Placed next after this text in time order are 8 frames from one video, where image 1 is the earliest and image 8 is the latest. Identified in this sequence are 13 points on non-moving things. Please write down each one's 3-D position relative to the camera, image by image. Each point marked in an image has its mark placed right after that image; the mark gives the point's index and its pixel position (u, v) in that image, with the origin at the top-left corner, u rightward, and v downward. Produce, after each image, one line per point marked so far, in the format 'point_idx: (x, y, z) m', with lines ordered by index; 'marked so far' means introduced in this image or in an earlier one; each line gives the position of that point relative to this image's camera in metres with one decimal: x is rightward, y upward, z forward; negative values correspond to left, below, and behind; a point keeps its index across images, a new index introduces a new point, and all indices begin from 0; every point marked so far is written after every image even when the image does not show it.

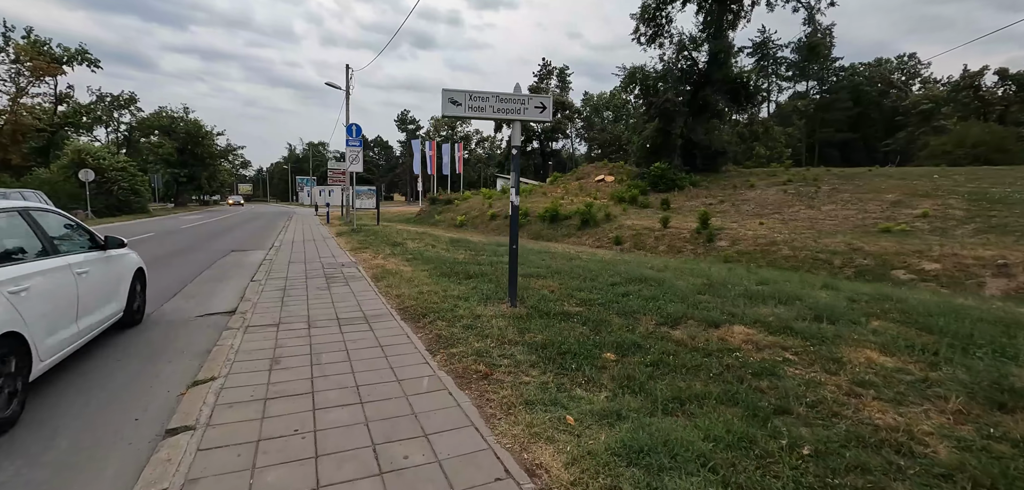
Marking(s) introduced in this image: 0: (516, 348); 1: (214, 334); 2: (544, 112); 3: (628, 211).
0: (0.0, -0.9, +4.3) m
1: (-3.3, -1.0, +5.1) m
2: (+0.4, +1.7, +5.8) m
3: (+4.9, +1.4, +19.4) m
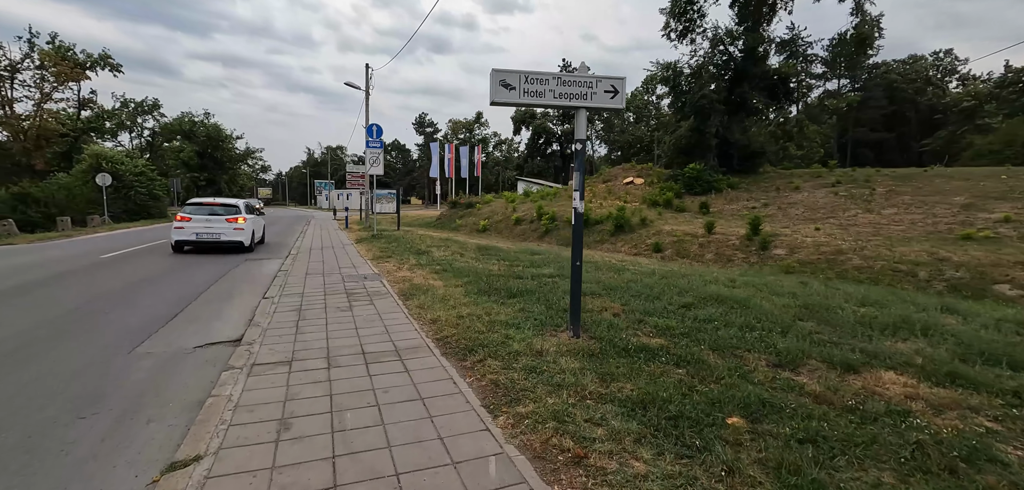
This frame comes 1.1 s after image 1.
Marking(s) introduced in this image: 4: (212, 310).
0: (+0.6, -1.1, +3.1) m
1: (-2.7, -1.1, +4.1) m
2: (+1.1, +1.5, +4.7) m
3: (+6.0, +1.2, +18.1) m
4: (-4.1, -0.9, +6.3) m
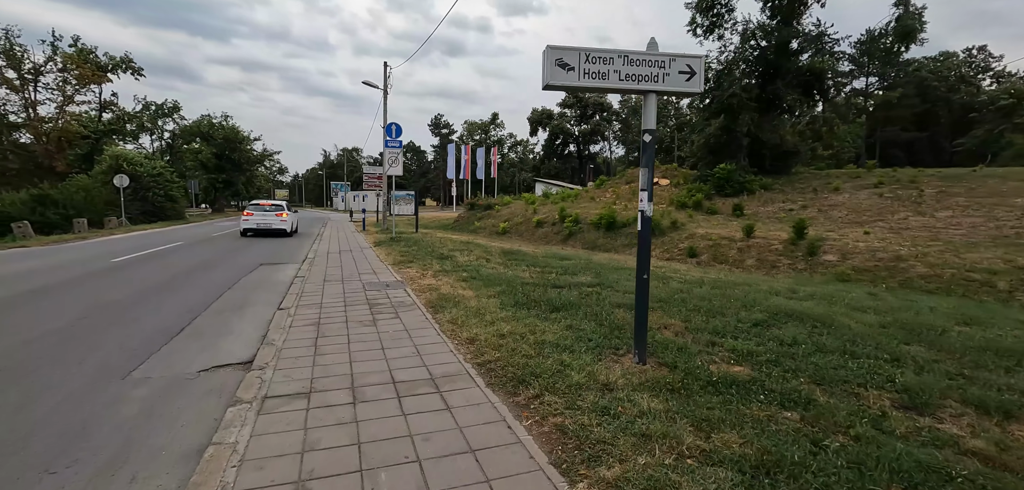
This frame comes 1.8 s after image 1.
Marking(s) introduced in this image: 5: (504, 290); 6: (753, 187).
0: (+1.1, -1.2, +2.4) m
1: (-2.2, -1.2, +3.5) m
2: (+1.5, +1.4, +4.0) m
3: (+6.8, +1.0, +17.2) m
4: (-3.5, -1.0, +5.7) m
5: (-0.1, -0.7, +7.0) m
6: (+10.4, +2.5, +19.9) m
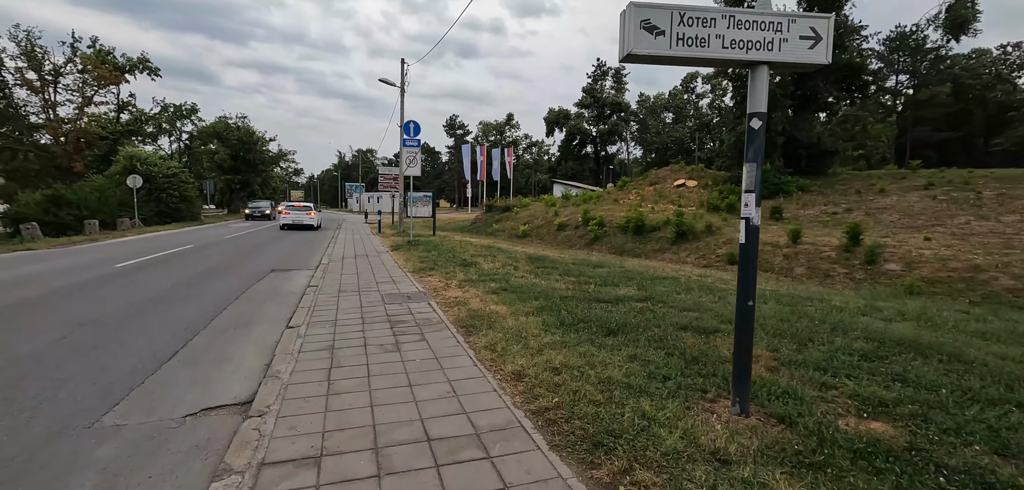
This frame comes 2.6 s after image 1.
0: (+1.5, -1.3, +1.5) m
1: (-1.8, -1.3, +2.7) m
2: (+2.0, +1.3, +3.0) m
3: (+7.6, +0.8, +16.2) m
4: (-3.0, -1.1, +4.9) m
5: (+0.4, -0.8, +6.1) m
6: (+11.3, +2.3, +18.7) m
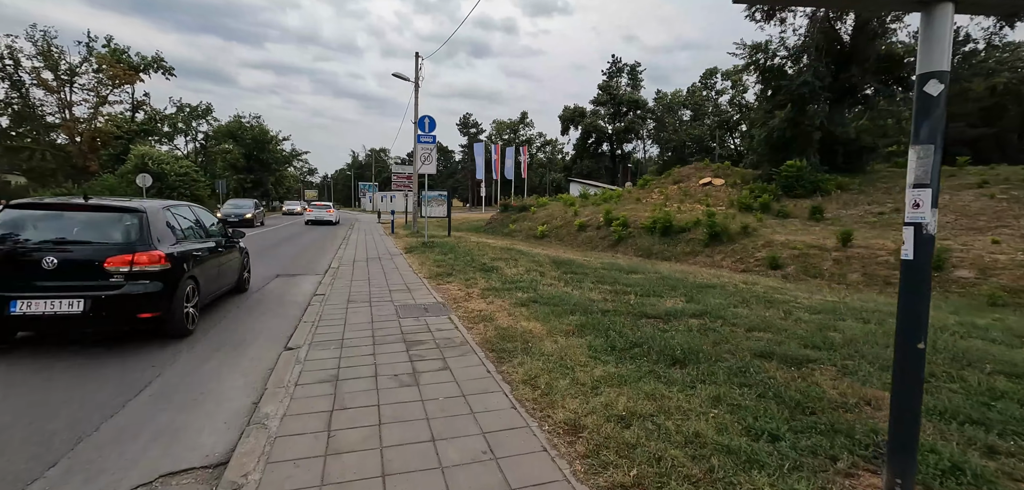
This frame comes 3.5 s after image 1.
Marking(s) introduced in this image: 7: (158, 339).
0: (+1.7, -1.4, +0.5) m
1: (-1.5, -1.4, +1.8) m
2: (+2.3, +1.2, +2.1) m
3: (+8.3, +0.8, +15.1) m
4: (-2.7, -1.1, +4.1) m
5: (+0.8, -0.9, +5.2) m
6: (+12.0, +2.2, +17.5) m
7: (-4.0, -1.0, +5.2) m
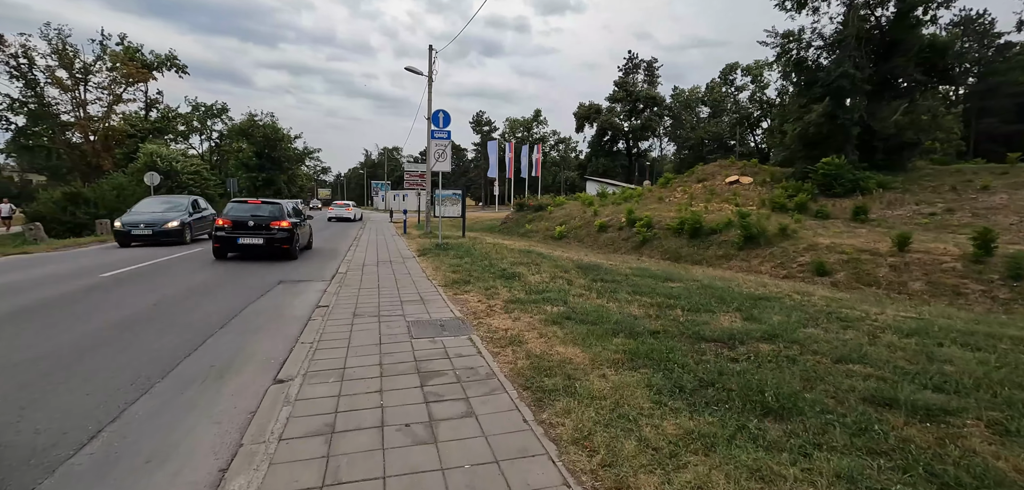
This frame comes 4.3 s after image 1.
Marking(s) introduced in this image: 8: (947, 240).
0: (+1.9, -1.5, -0.4) m
1: (-1.2, -1.5, +1.0) m
2: (+2.6, +1.1, +1.2) m
3: (+8.9, +0.7, +14.0) m
4: (-2.4, -1.2, +3.3) m
5: (+1.1, -1.0, +4.3) m
6: (+12.6, +2.1, +16.3) m
7: (-3.6, -1.1, +4.5) m
8: (+10.1, +0.1, +10.7) m
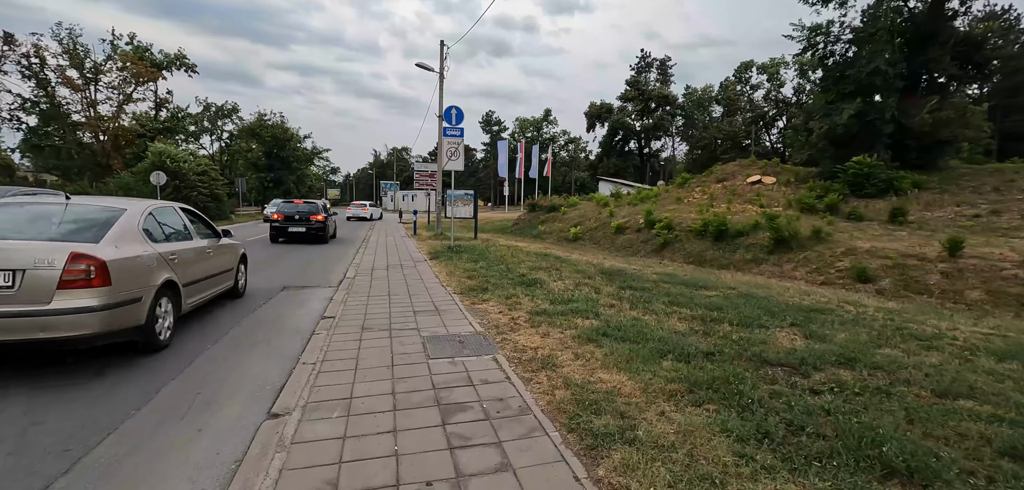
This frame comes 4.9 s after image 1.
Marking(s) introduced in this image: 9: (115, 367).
0: (+2.1, -1.6, -1.1) m
1: (-1.0, -1.5, +0.4) m
2: (+2.8, +1.0, +0.5) m
3: (+9.3, +0.6, +13.2) m
4: (-2.1, -1.3, +2.7) m
5: (+1.4, -1.0, +3.7) m
6: (+13.1, +2.0, +15.4) m
7: (-3.3, -1.2, +3.9) m
8: (+10.5, 0.0, +9.9) m
9: (-3.7, -1.2, +4.2) m
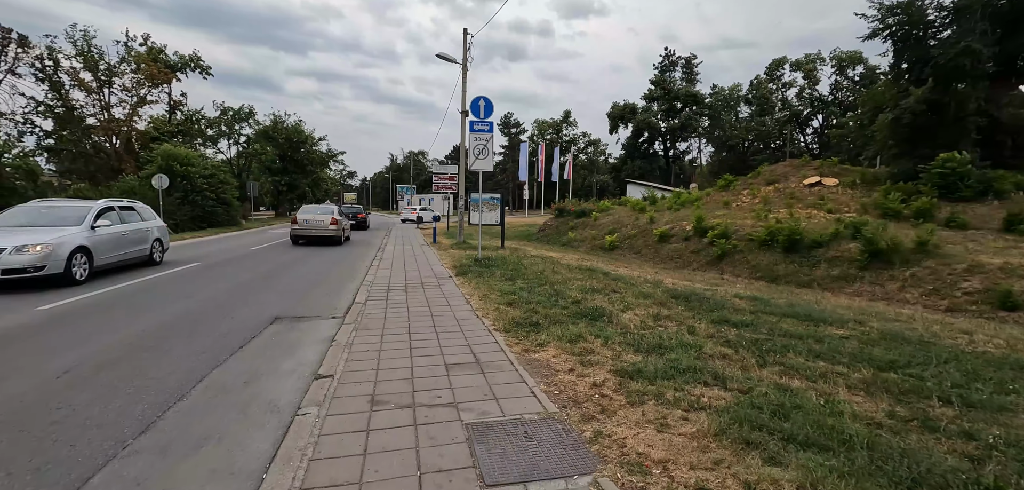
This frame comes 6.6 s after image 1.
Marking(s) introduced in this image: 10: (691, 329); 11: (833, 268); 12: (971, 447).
0: (+2.6, -1.7, -3.0) m
1: (-0.5, -1.7, -1.5) m
2: (+3.3, +0.8, -1.5) m
3: (+10.2, +0.2, +11.0) m
4: (-1.5, -1.5, +0.8) m
5: (+2.0, -1.3, +1.7) m
6: (+14.1, +1.7, +13.2) m
7: (-2.7, -1.4, +2.1) m
8: (+11.3, -0.3, +7.6) m
9: (-3.1, -1.4, +2.4) m
10: (+2.2, -1.0, +5.6) m
11: (+7.4, -0.5, +10.6) m
12: (+2.7, -1.2, +2.9) m
